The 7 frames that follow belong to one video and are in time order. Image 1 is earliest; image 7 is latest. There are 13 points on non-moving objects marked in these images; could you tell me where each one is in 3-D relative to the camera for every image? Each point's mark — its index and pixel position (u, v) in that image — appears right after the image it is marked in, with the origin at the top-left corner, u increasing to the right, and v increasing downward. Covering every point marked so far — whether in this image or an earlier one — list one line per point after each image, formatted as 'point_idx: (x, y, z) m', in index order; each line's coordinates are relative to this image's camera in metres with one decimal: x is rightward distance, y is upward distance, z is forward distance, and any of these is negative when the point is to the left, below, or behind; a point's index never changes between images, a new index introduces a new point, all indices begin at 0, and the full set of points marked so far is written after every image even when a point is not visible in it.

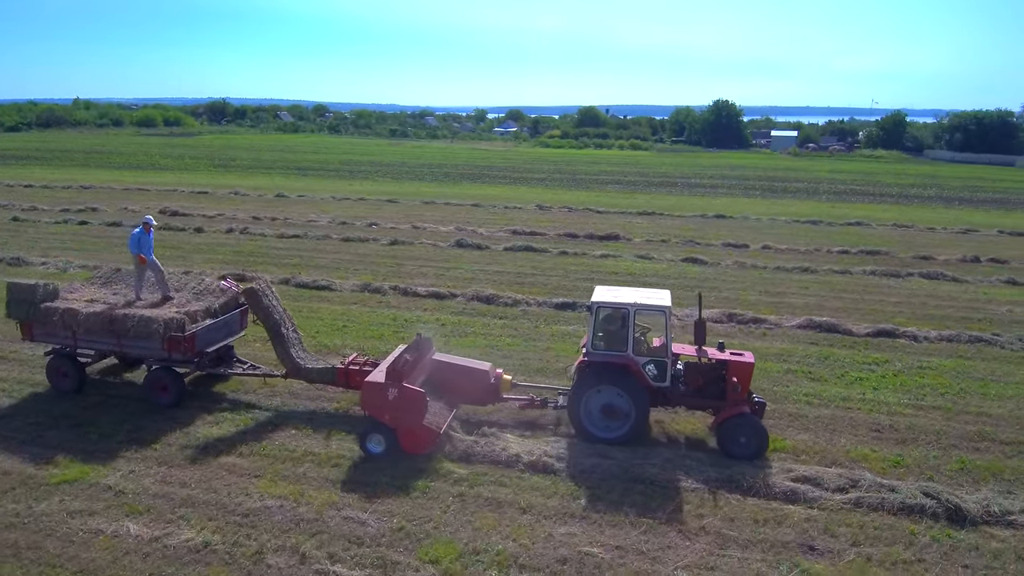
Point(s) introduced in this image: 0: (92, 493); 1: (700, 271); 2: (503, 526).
0: (-4.9, -2.4, +7.7) m
1: (+5.2, +0.4, +18.4) m
2: (-0.1, -2.5, +7.2) m
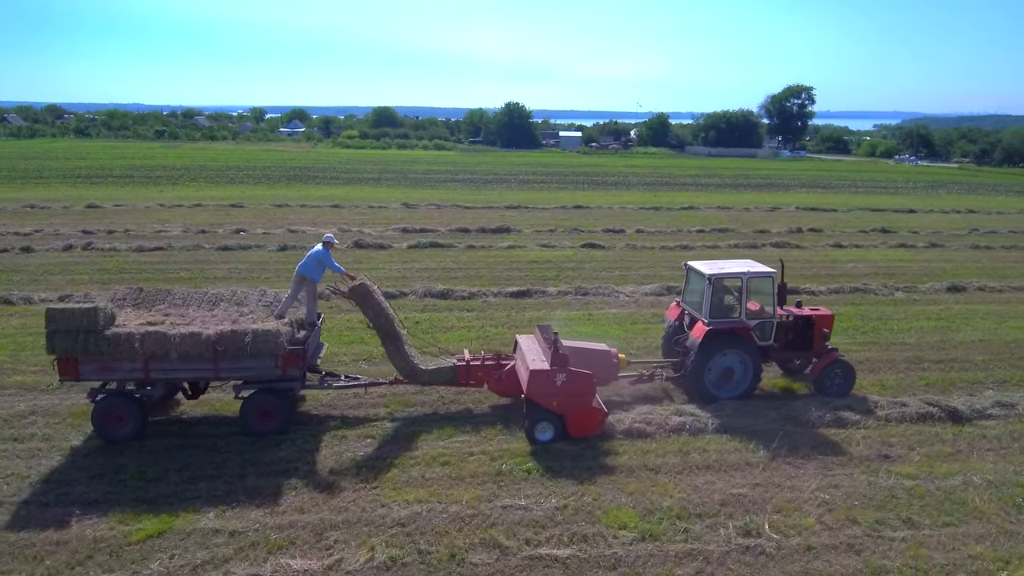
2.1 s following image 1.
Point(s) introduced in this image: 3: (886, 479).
0: (-3.1, -2.5, +6.6) m
1: (+2.8, +1.0, +19.9) m
2: (+1.6, -2.2, +7.6) m
3: (+4.4, -2.2, +7.8) m
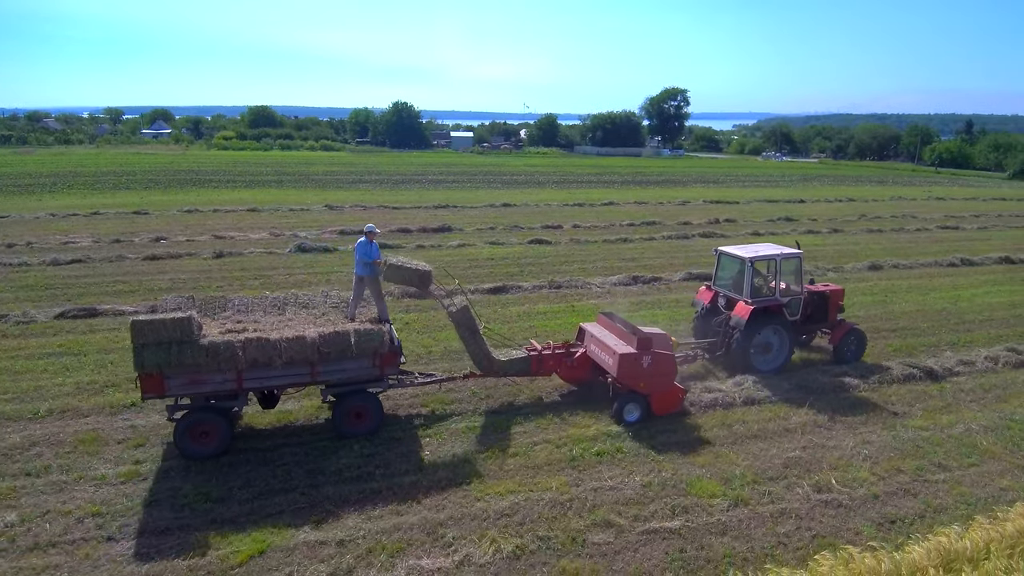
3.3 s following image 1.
0: (-1.9, -2.5, +6.3) m
1: (+1.3, +1.2, +20.5) m
2: (+2.5, -2.0, +8.1) m
3: (+5.2, -1.9, +8.8) m
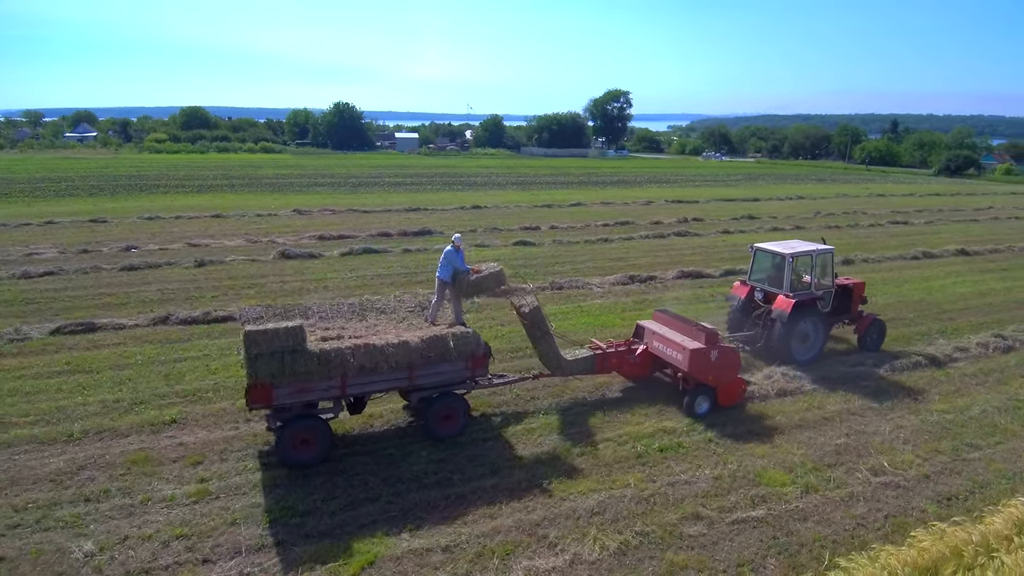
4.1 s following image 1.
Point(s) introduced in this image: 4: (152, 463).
0: (-0.9, -2.6, +6.3) m
1: (+0.9, +1.1, +20.7) m
2: (+3.3, -2.0, +8.5) m
3: (+6.0, -1.8, +9.5) m
4: (-4.4, -2.1, +8.1) m
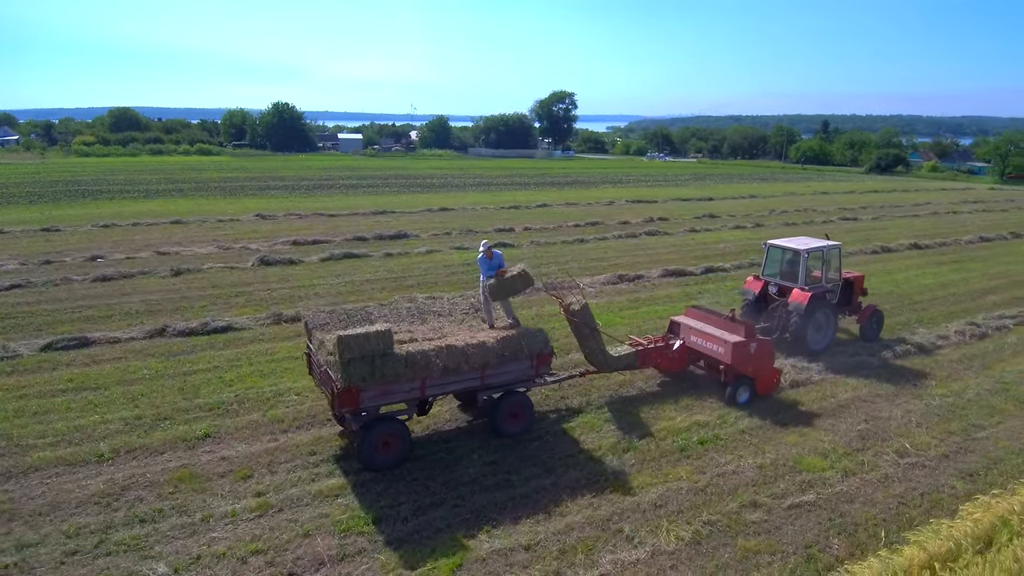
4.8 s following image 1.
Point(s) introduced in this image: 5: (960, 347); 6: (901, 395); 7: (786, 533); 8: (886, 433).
0: (-0.1, -2.6, +6.4) m
1: (+0.3, +1.1, +20.9) m
2: (+3.9, -2.0, +9.0) m
3: (+6.5, -1.7, +10.2) m
4: (-3.7, -2.3, +7.8) m
5: (+8.3, -1.1, +12.4) m
6: (+6.0, -1.7, +10.3) m
7: (+2.9, -2.5, +6.9) m
8: (+5.1, -2.0, +9.1) m
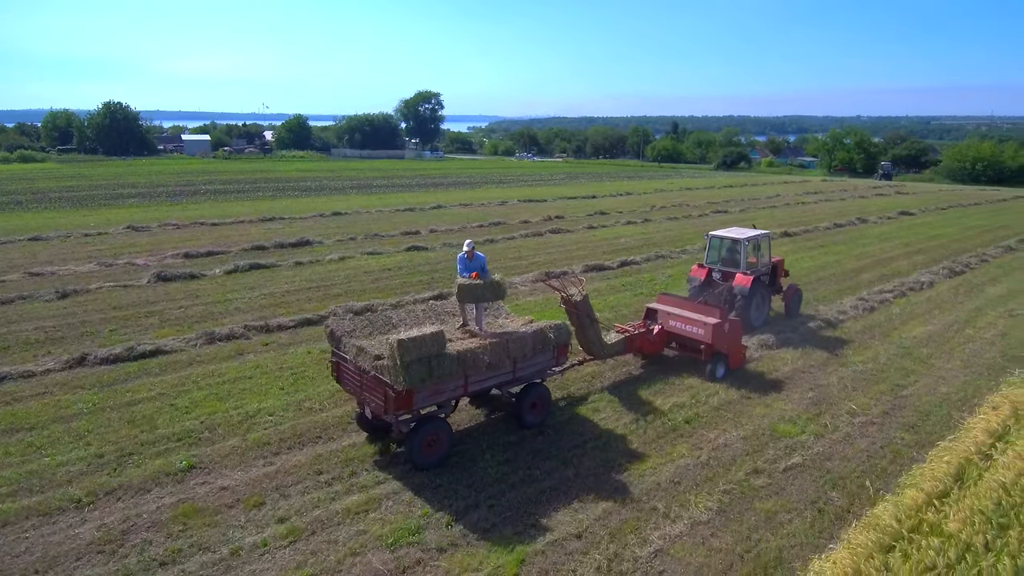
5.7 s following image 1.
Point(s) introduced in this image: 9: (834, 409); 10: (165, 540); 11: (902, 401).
0: (+0.5, -2.6, +6.6) m
1: (-2.3, +1.0, +20.9) m
2: (+3.8, -1.8, +10.0) m
3: (+6.0, -1.4, +11.7) m
4: (-3.4, -2.5, +7.3) m
5: (+7.4, -0.7, +14.2) m
6: (+5.6, -1.3, +11.7) m
7: (+3.3, -2.4, +7.7) m
8: (+5.0, -1.7, +10.4) m
9: (+4.8, -1.8, +10.0) m
10: (-3.6, -2.6, +6.8) m
11: (+6.1, -1.8, +10.3) m
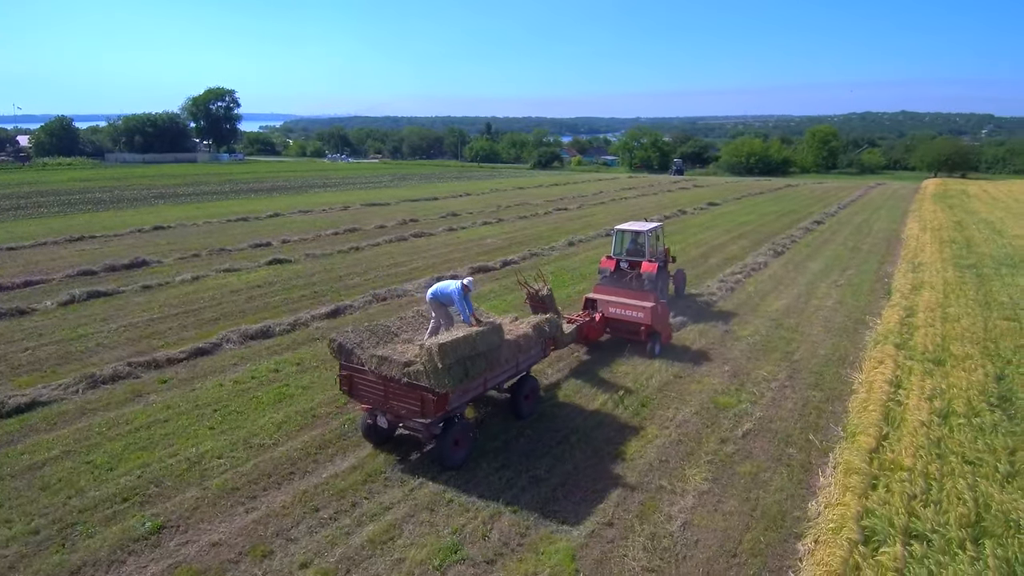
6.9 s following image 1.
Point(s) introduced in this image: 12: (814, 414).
0: (+1.0, -2.7, +7.0) m
1: (-6.0, +0.6, +19.8) m
2: (+3.1, -1.6, +11.1) m
3: (+4.7, -1.0, +13.3) m
4: (-2.9, -2.8, +6.5) m
5: (+5.3, -0.3, +16.2) m
6: (+4.3, -1.0, +13.3) m
7: (+3.3, -2.2, +8.8) m
8: (+4.1, -1.4, +11.8) m
9: (+4.1, -1.5, +11.4) m
10: (-3.0, -2.9, +6.0) m
11: (+5.2, -1.4, +12.0) m
12: (+4.5, -1.9, +10.0) m
